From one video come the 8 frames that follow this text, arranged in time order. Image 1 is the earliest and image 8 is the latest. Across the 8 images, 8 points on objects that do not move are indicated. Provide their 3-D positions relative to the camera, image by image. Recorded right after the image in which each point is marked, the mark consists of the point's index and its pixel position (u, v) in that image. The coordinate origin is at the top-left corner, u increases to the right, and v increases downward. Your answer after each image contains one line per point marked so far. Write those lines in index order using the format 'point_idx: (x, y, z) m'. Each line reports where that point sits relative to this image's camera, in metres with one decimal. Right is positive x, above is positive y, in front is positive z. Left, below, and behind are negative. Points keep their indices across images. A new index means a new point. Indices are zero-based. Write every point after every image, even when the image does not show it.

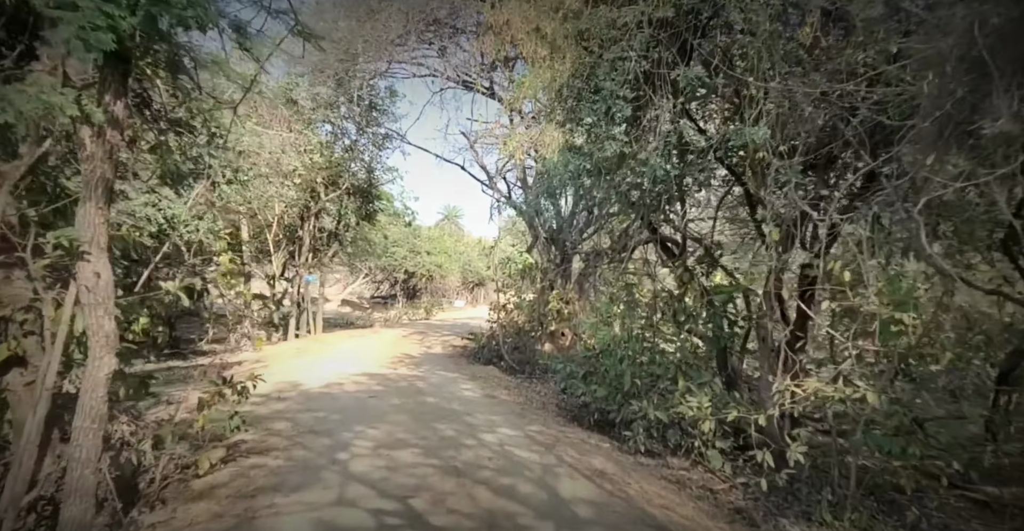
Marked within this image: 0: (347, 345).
0: (-3.0, -1.4, +8.7) m
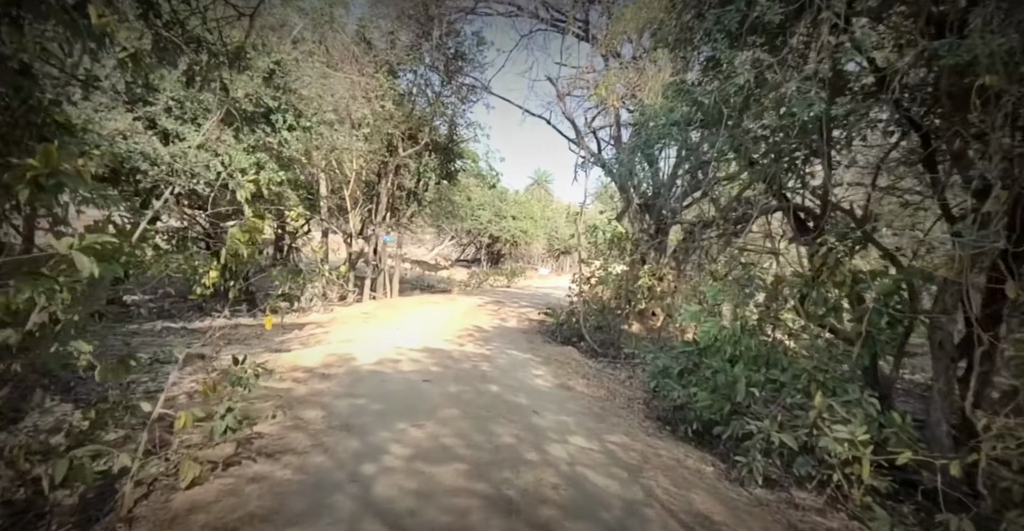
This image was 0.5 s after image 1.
0: (-1.6, -0.8, +8.3) m
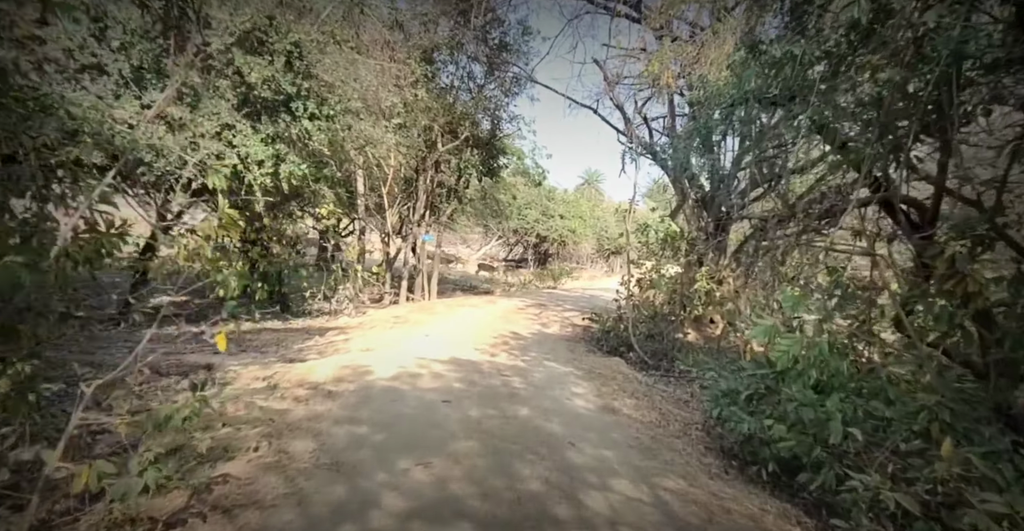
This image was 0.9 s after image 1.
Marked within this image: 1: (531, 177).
0: (-1.0, -0.8, +7.8) m
1: (+0.7, +3.3, +18.4) m
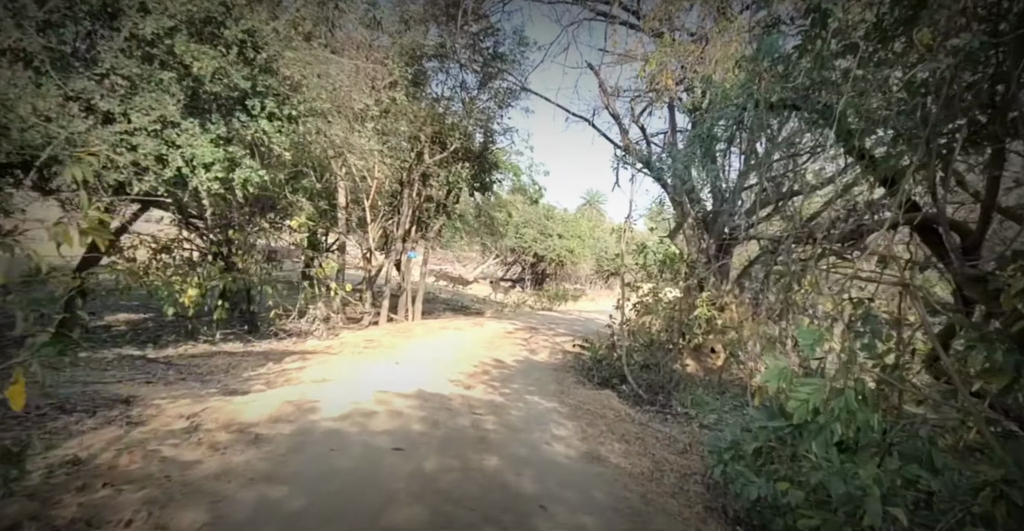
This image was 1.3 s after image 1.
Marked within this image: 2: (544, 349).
0: (-1.2, -1.1, +7.2) m
1: (+0.6, +2.6, +17.9) m
2: (+0.5, -1.4, +7.9) m
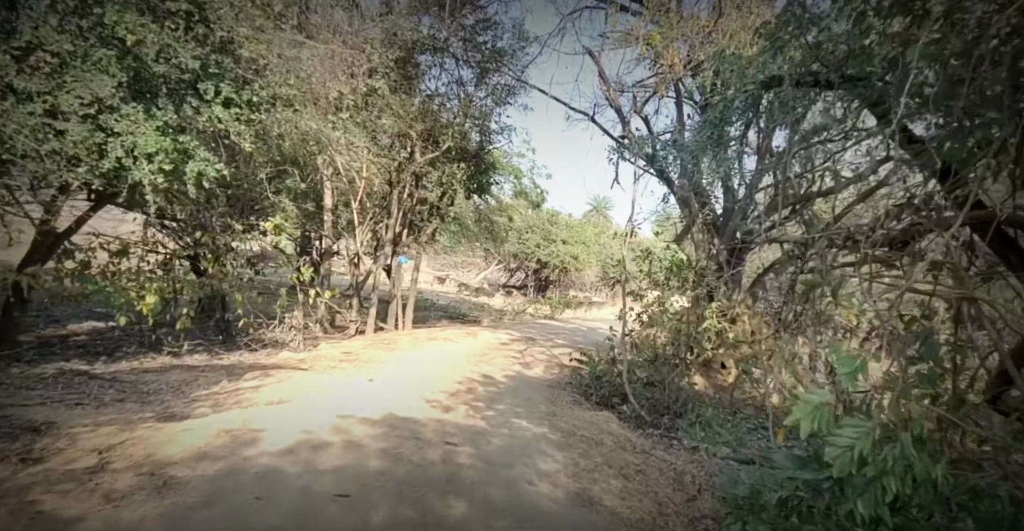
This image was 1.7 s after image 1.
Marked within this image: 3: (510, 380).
0: (-1.3, -1.2, +6.7) m
1: (+0.6, +2.4, +17.4) m
2: (+0.4, -1.5, +7.4) m
3: (0.0, -1.4, +6.1) m
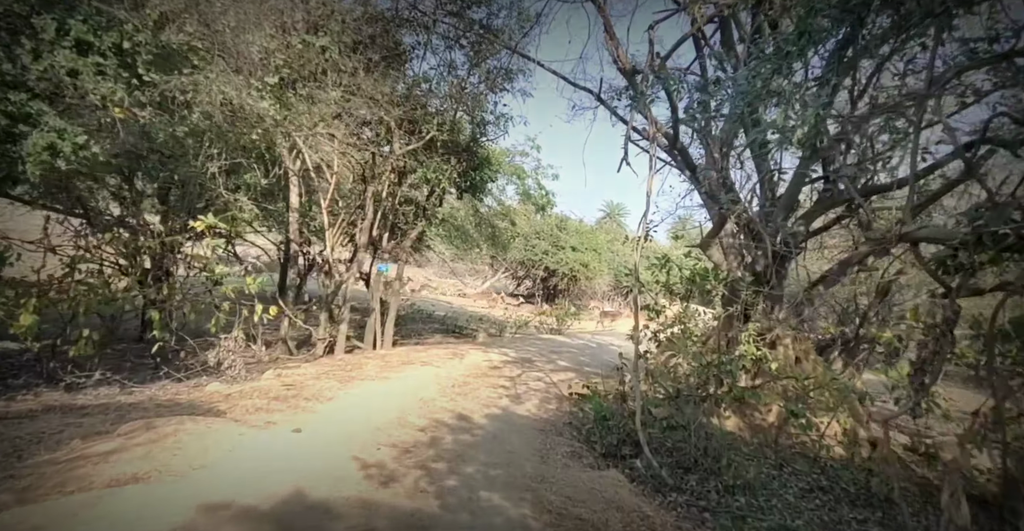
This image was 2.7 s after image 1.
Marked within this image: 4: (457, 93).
0: (-1.5, -1.3, +5.4) m
1: (+0.8, +2.1, +16.1) m
2: (+0.3, -1.6, +6.1) m
3: (-0.2, -1.5, +4.8) m
4: (-1.0, +2.8, +7.9) m
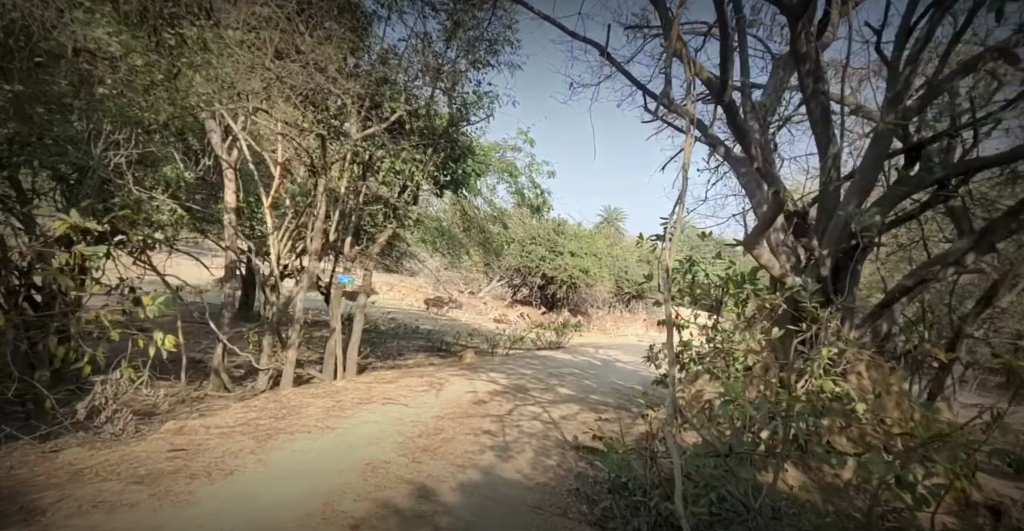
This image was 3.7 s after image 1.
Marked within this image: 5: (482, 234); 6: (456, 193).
0: (-1.6, -1.4, +3.9) m
1: (+0.5, +1.9, +14.7) m
2: (+0.2, -1.7, +4.6) m
3: (-0.3, -1.6, +3.3) m
4: (-1.2, +2.7, +6.5) m
5: (-0.8, +0.8, +12.4) m
6: (-1.0, +1.4, +8.8) m
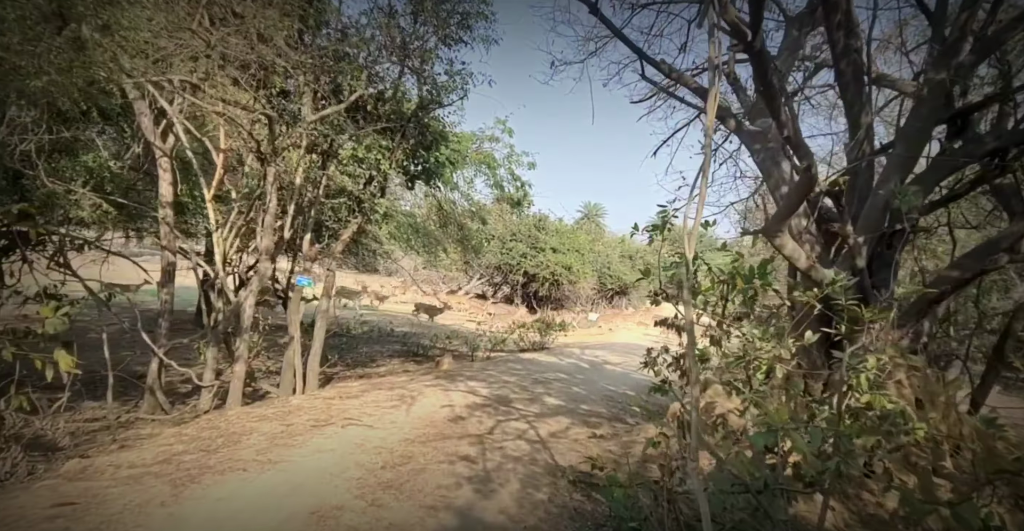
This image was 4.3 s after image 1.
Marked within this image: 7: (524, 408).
0: (-1.7, -1.4, +3.2) m
1: (-0.1, +2.0, +14.0) m
2: (0.0, -1.7, +3.9) m
3: (-0.4, -1.6, +2.6) m
4: (-1.5, +2.7, +5.7) m
5: (-1.3, +0.8, +11.7) m
6: (-1.4, +1.4, +8.0) m
7: (+0.2, -1.7, +5.7) m
